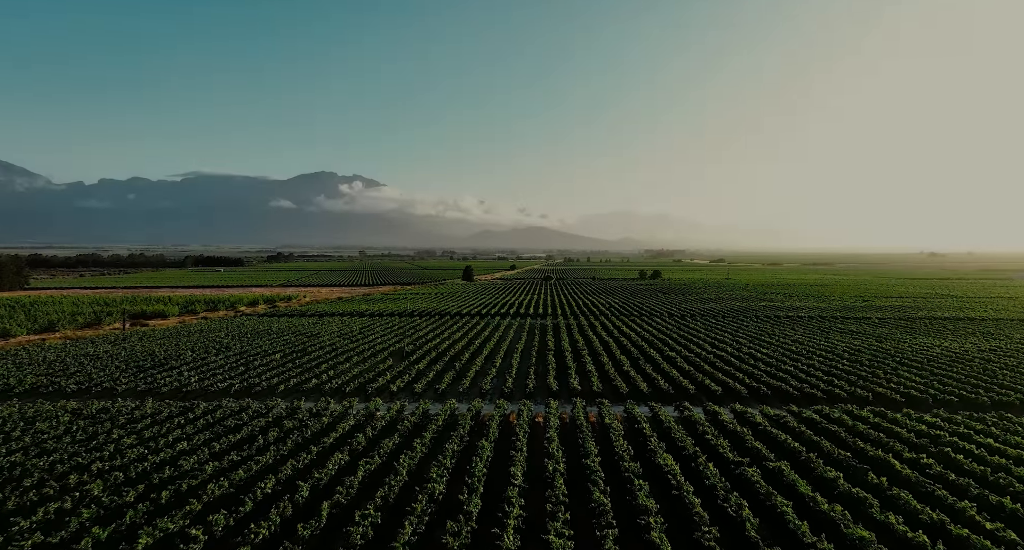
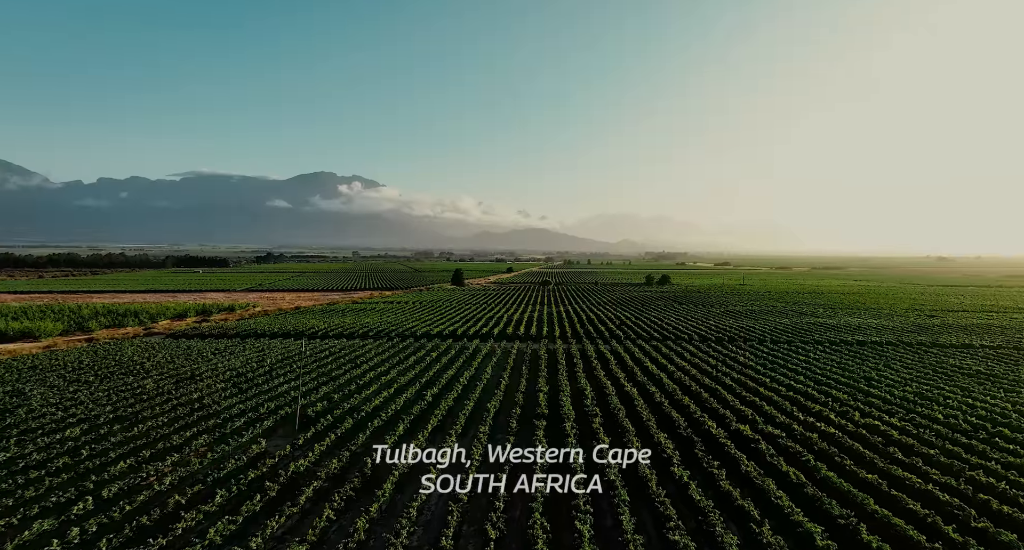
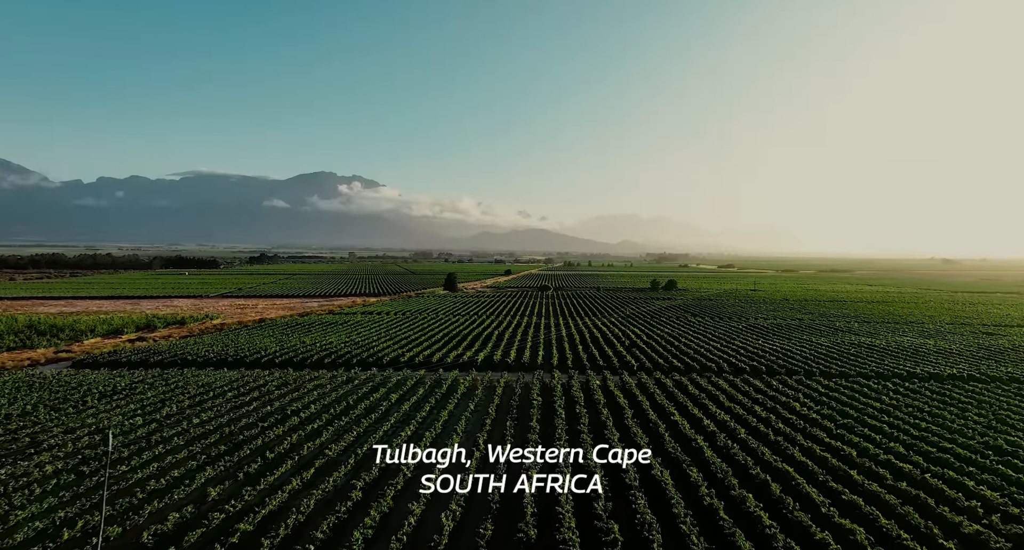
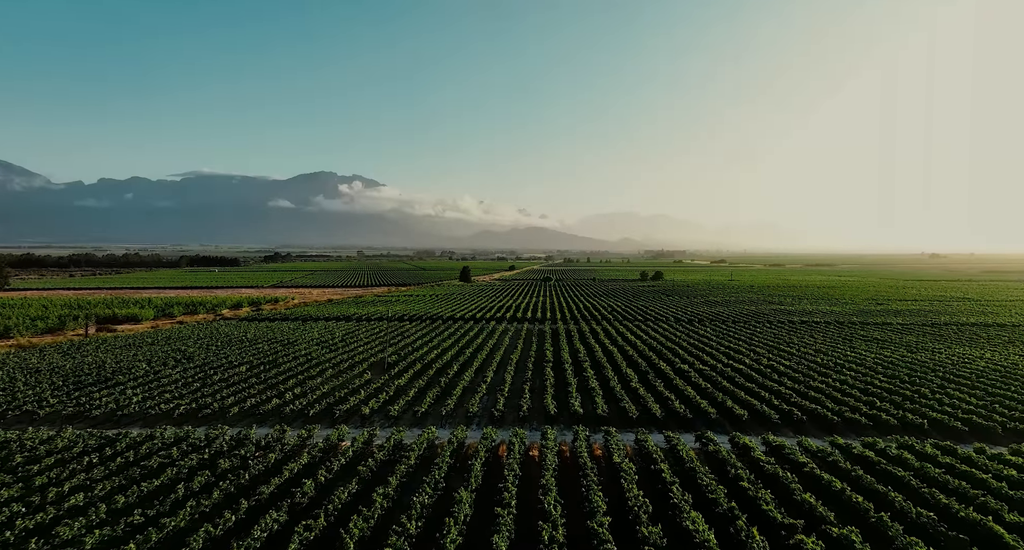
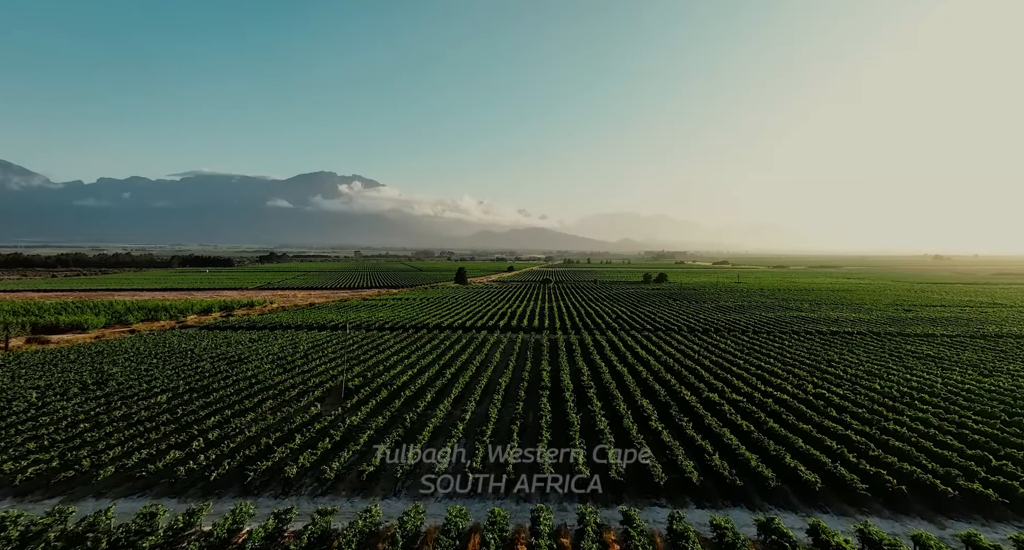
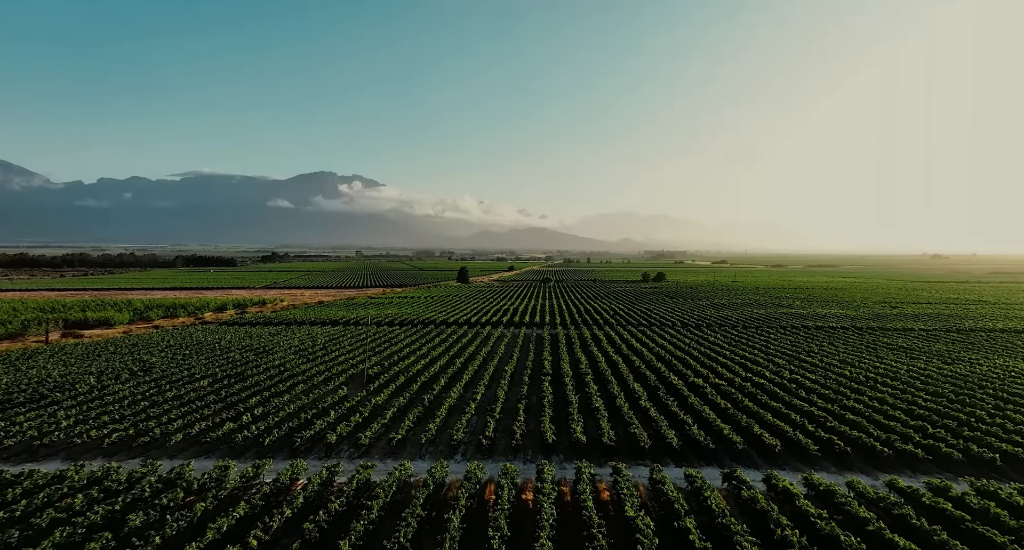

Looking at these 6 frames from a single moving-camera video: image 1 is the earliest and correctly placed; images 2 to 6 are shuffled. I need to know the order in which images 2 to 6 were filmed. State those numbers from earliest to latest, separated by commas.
4, 6, 5, 2, 3
